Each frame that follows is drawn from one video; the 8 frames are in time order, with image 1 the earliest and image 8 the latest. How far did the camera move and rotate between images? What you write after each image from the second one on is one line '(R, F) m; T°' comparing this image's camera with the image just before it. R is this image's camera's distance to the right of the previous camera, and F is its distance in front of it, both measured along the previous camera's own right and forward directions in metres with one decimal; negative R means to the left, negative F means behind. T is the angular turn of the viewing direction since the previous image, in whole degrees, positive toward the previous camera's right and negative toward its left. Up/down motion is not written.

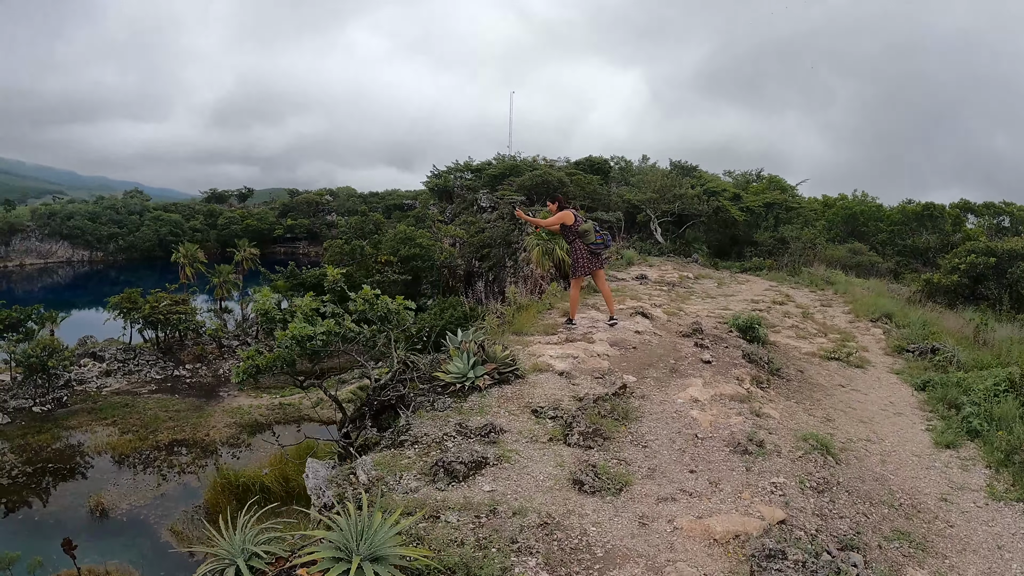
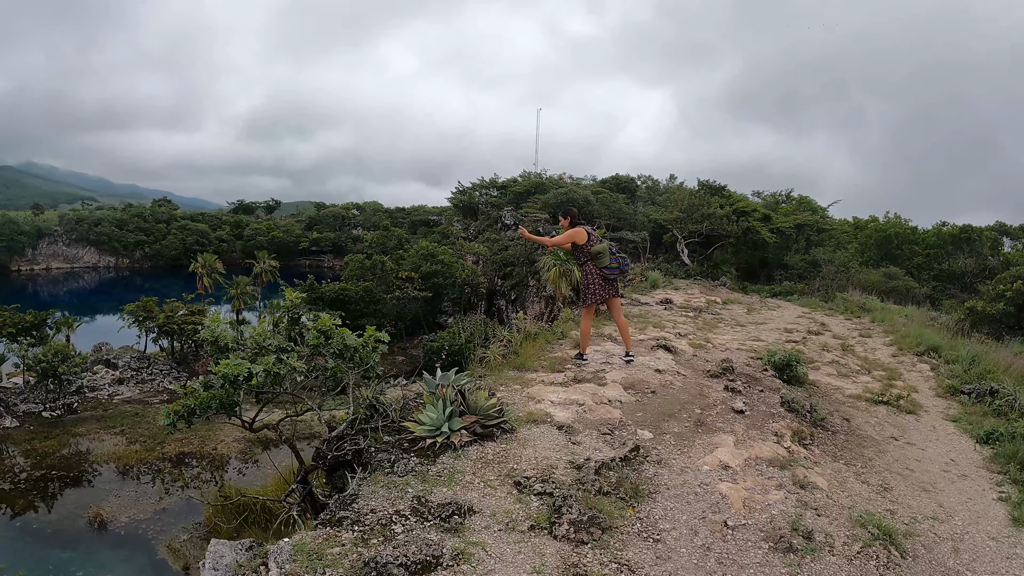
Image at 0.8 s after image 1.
(+0.2, +0.6) m; -2°
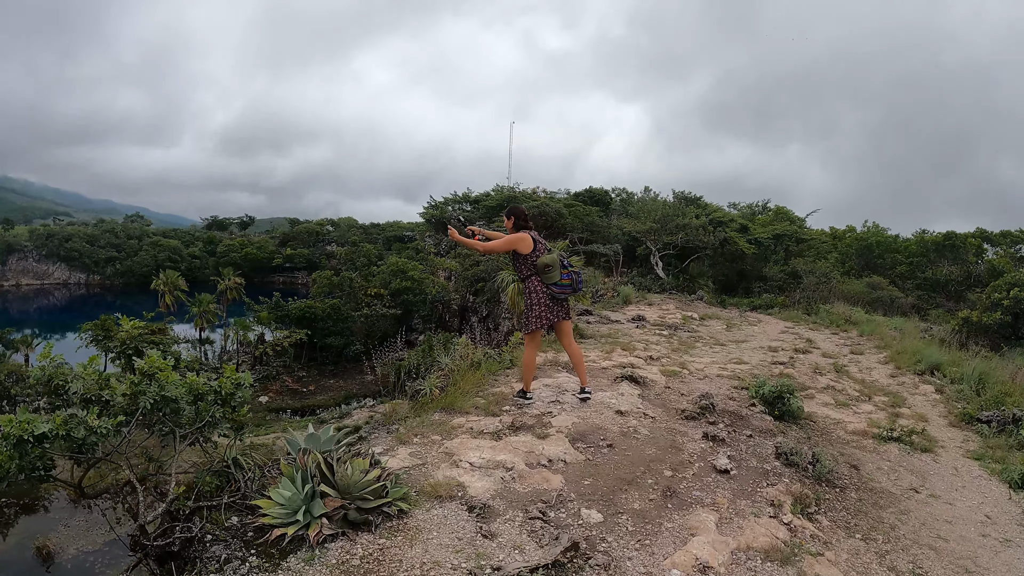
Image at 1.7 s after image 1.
(+0.4, +0.8) m; +1°
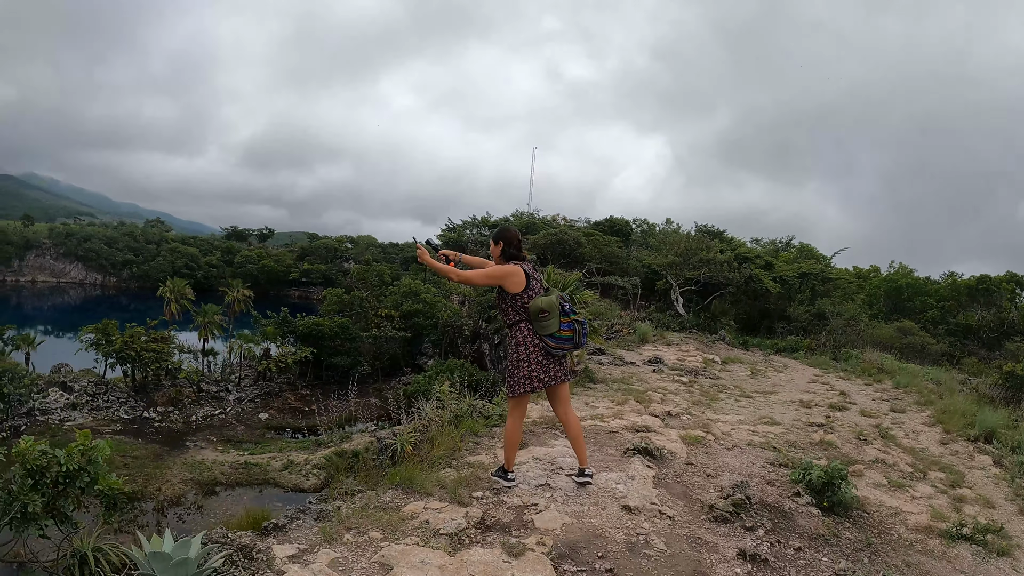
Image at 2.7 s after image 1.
(+0.1, +0.7) m; -2°
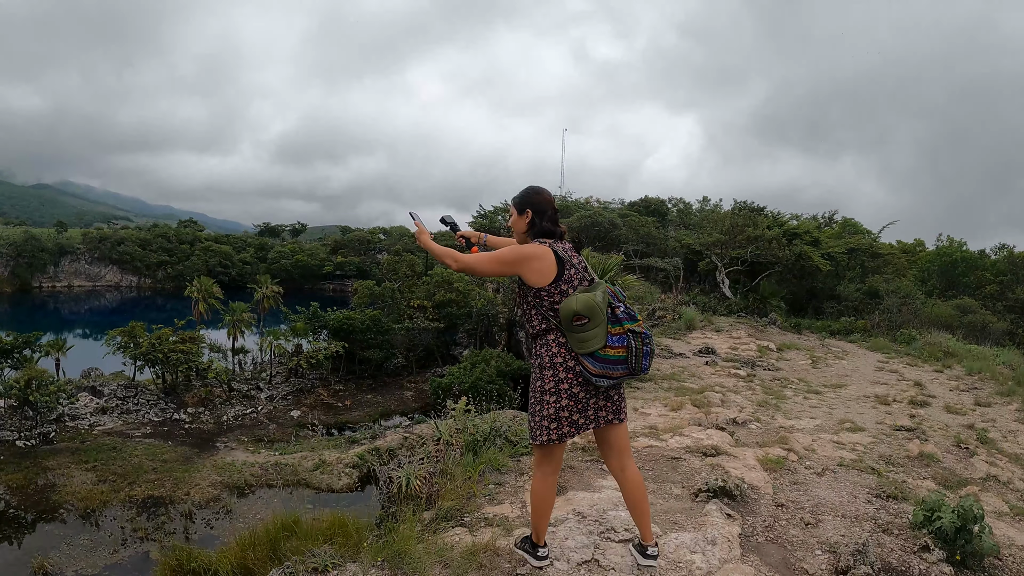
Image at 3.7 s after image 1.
(0.0, +0.7) m; -3°
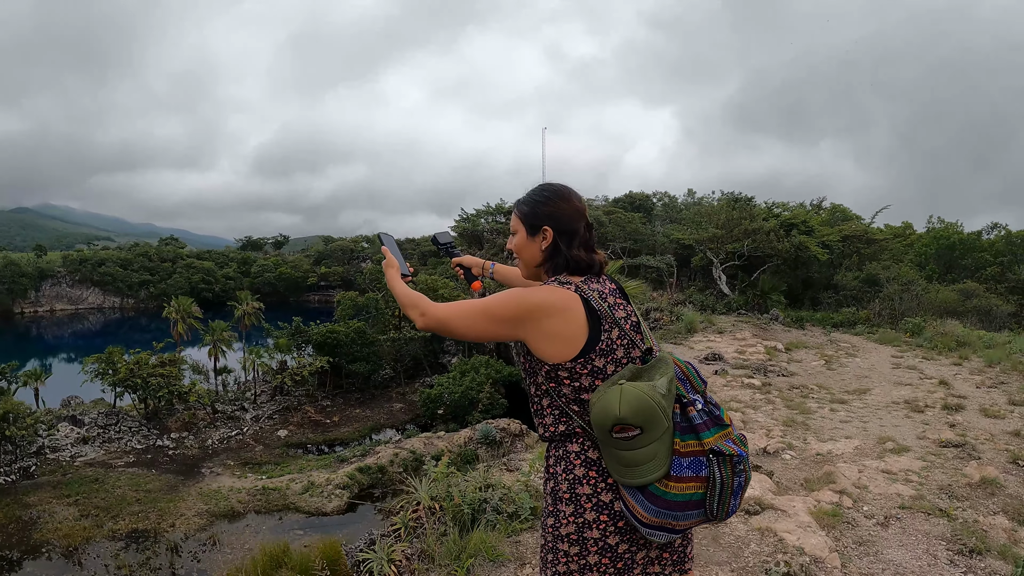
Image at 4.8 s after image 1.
(0.0, +0.6) m; +1°
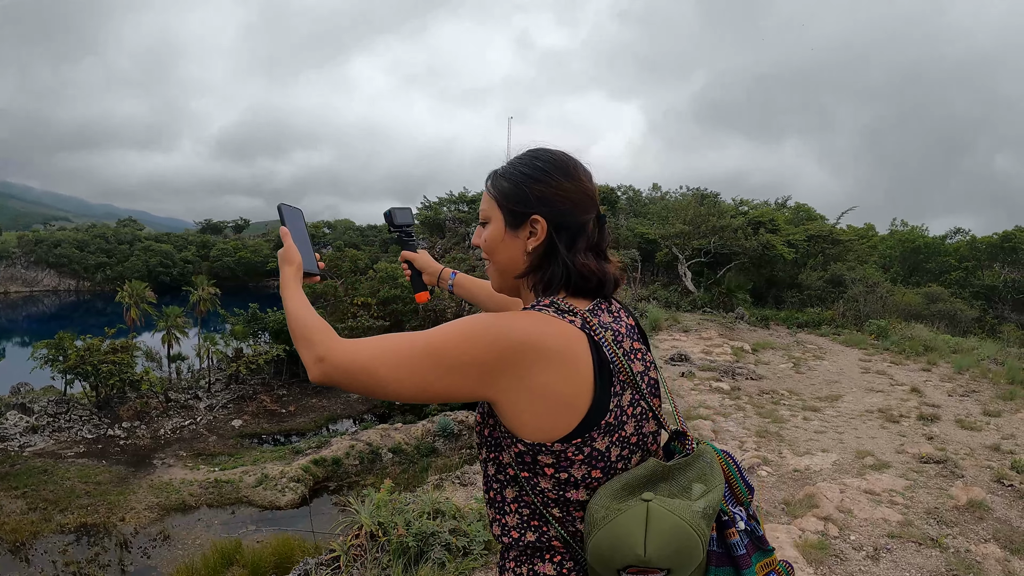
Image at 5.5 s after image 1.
(+0.1, +0.3) m; +3°
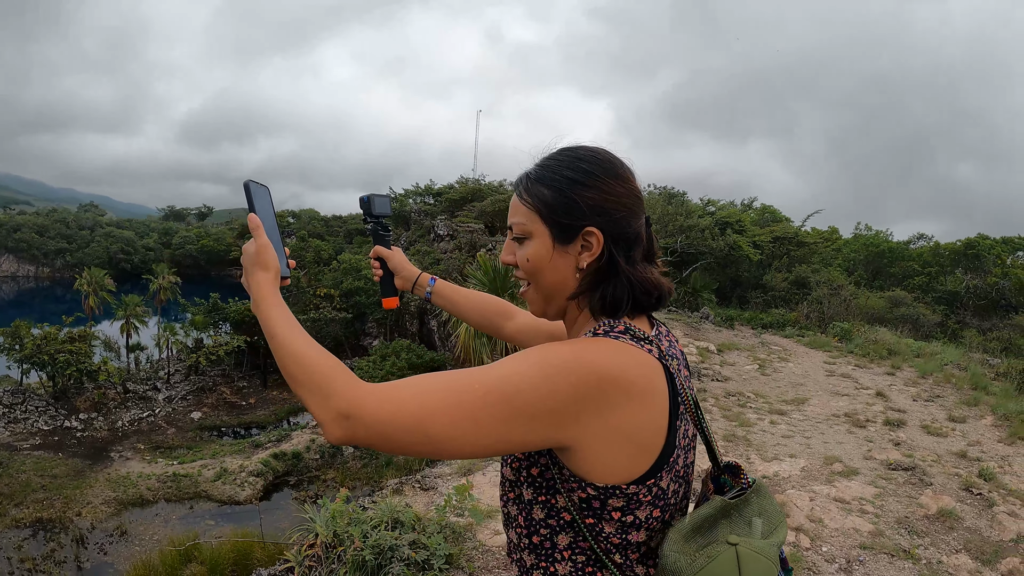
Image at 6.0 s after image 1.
(+0.1, +0.2) m; +3°
